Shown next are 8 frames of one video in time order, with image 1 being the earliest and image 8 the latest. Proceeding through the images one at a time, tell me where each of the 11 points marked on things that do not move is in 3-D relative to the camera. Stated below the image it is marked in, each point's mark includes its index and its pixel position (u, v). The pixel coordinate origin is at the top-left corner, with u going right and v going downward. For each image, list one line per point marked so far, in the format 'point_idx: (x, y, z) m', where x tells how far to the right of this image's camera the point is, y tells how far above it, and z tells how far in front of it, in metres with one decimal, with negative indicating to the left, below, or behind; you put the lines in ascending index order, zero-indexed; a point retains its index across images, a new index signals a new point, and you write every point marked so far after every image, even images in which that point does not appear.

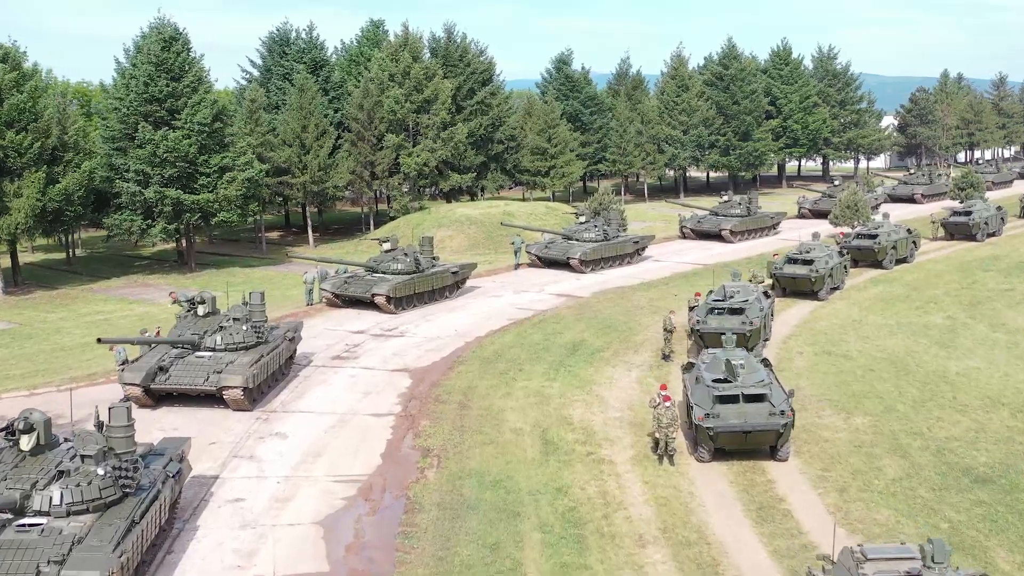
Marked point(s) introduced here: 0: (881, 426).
0: (+6.0, -2.2, +18.4) m
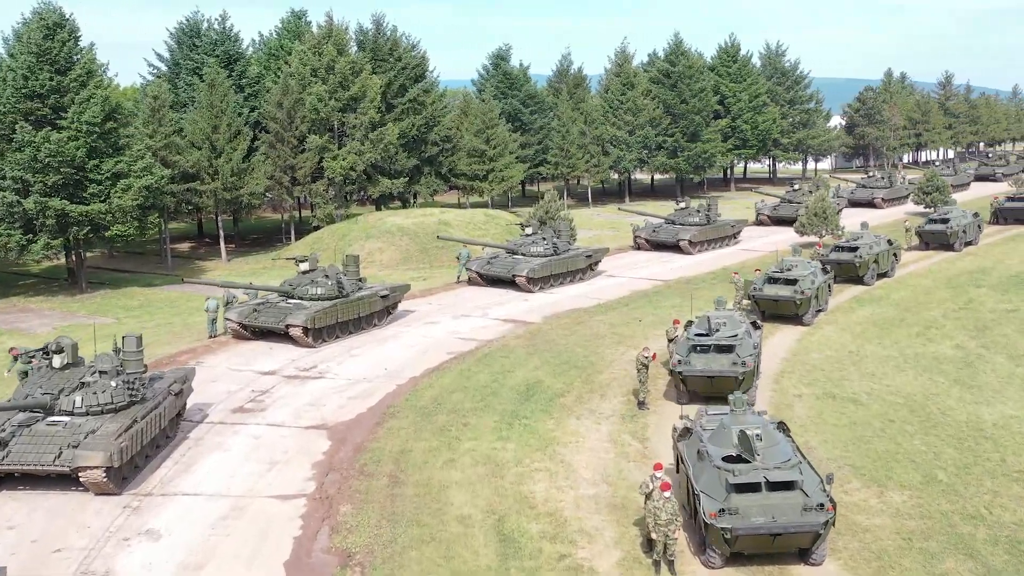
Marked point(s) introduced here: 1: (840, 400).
0: (+5.3, -2.8, +14.5) m
1: (+5.8, -2.0, +20.0) m
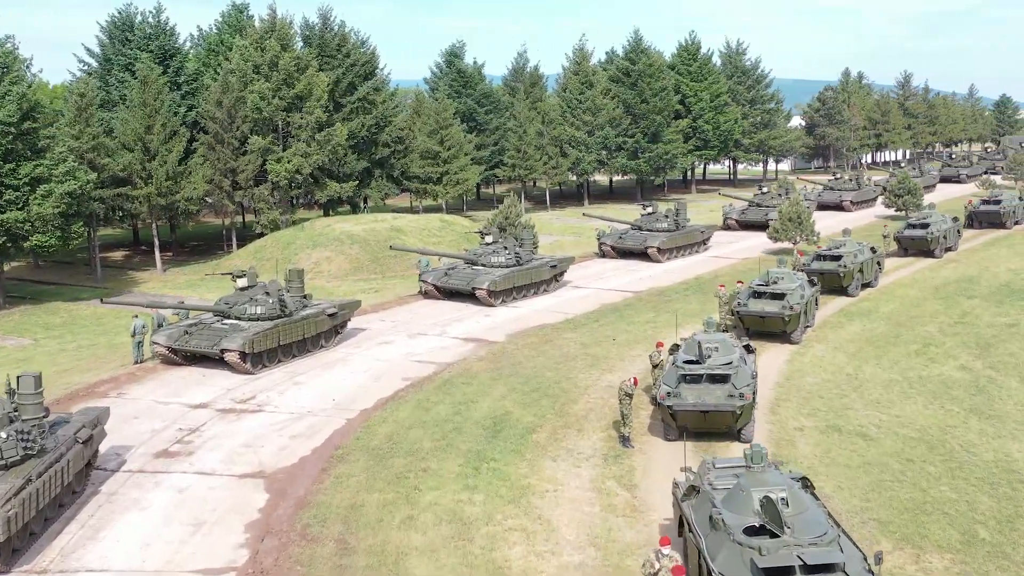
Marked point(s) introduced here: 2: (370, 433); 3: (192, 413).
0: (+5.0, -3.1, +12.3) m
1: (+5.2, -2.3, +17.8) m
2: (-2.3, -2.3, +18.2) m
3: (-5.5, -2.1, +19.4) m
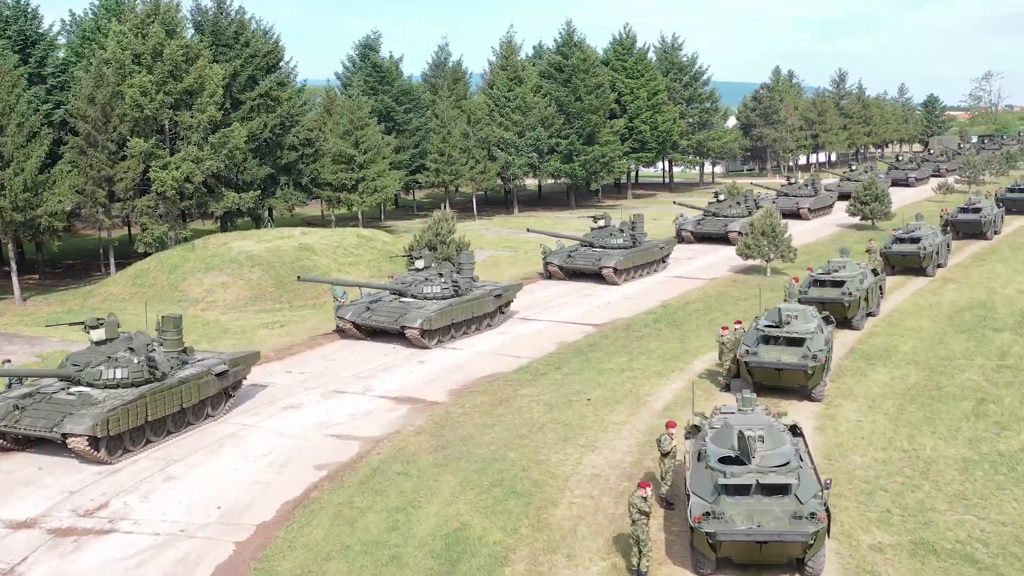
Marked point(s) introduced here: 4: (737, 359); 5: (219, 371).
0: (+5.0, -3.8, +7.2) m
1: (+4.8, -3.0, +12.7) m
2: (-2.7, -3.1, +12.6) m
3: (-6.0, -3.0, +13.5) m
4: (+3.8, -1.2, +19.1) m
5: (-4.7, -1.4, +18.5) m
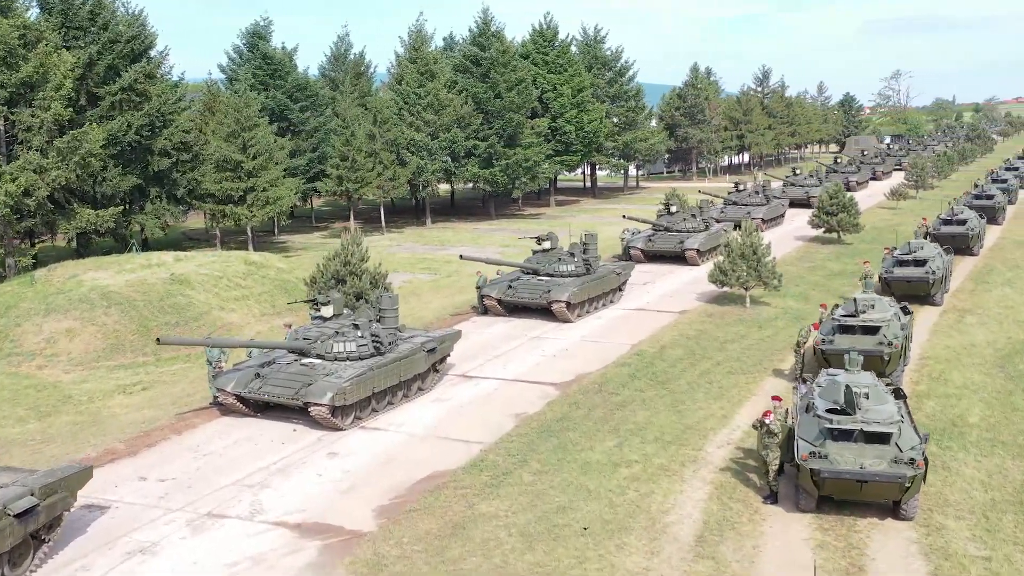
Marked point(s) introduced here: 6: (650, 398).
0: (+5.7, -4.6, +1.6) m
1: (+5.0, -3.8, +7.0) m
2: (-2.5, -4.0, +6.2) m
3: (-5.9, -3.9, +6.8) m
4: (+3.3, -2.0, +13.3) m
5: (-5.1, -2.3, +11.9) m
6: (+2.4, -1.9, +19.5) m
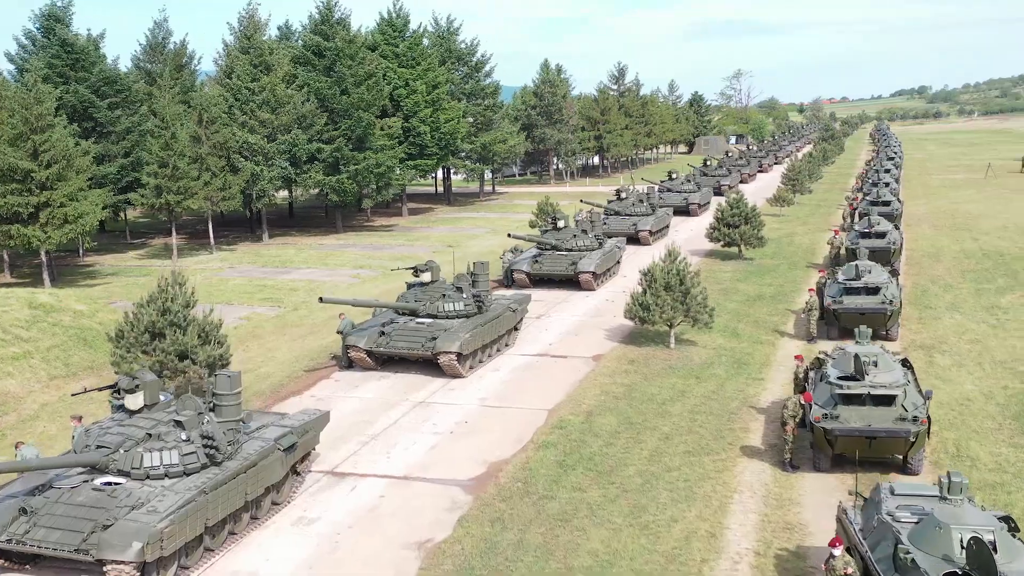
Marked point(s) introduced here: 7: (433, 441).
0: (+7.0, -5.3, -3.1) m
1: (+5.5, -4.5, +2.2) m
2: (-1.8, -4.9, +0.3) m
3: (-5.2, -4.9, +0.4) m
4: (+2.9, -2.8, +8.1) m
5: (-5.2, -3.2, +5.6) m
6: (+1.1, -2.6, +14.1) m
7: (-1.2, -2.2, +16.7) m
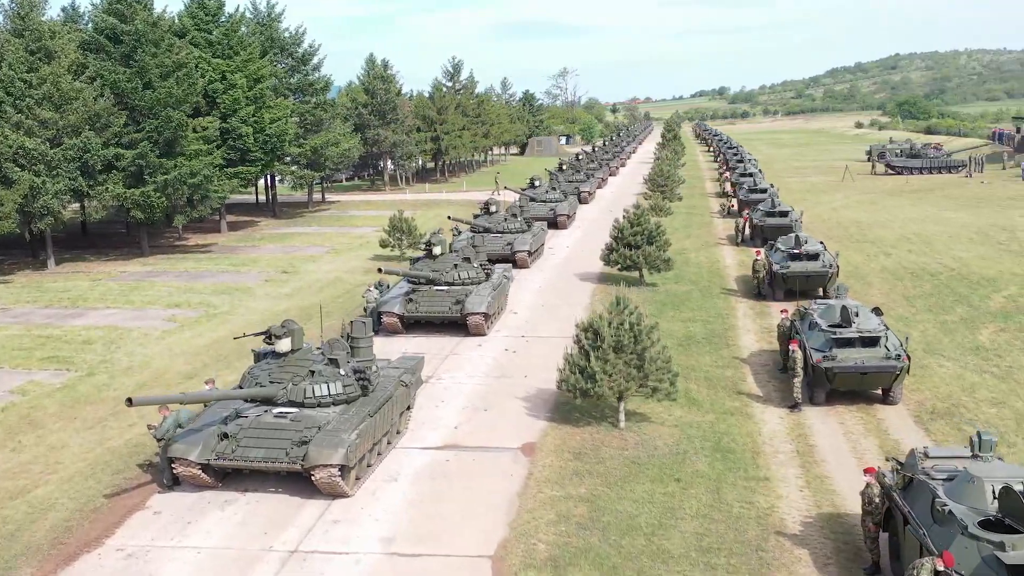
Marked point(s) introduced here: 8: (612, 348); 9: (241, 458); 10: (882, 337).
0: (+9.7, -6.1, -8.0) m
1: (+7.3, -5.3, -3.0) m
2: (+0.4, -5.9, -6.0) m
3: (-2.9, -5.9, -6.5) m
4: (+3.8, -3.7, +2.4) m
5: (-3.8, -4.3, -1.4) m
6: (+1.0, -3.5, +8.1) m
7: (-1.7, -3.2, +10.2) m
8: (+1.4, -0.8, +16.4) m
9: (-3.3, -2.0, +13.5) m
10: (+5.8, -0.7, +17.7) m
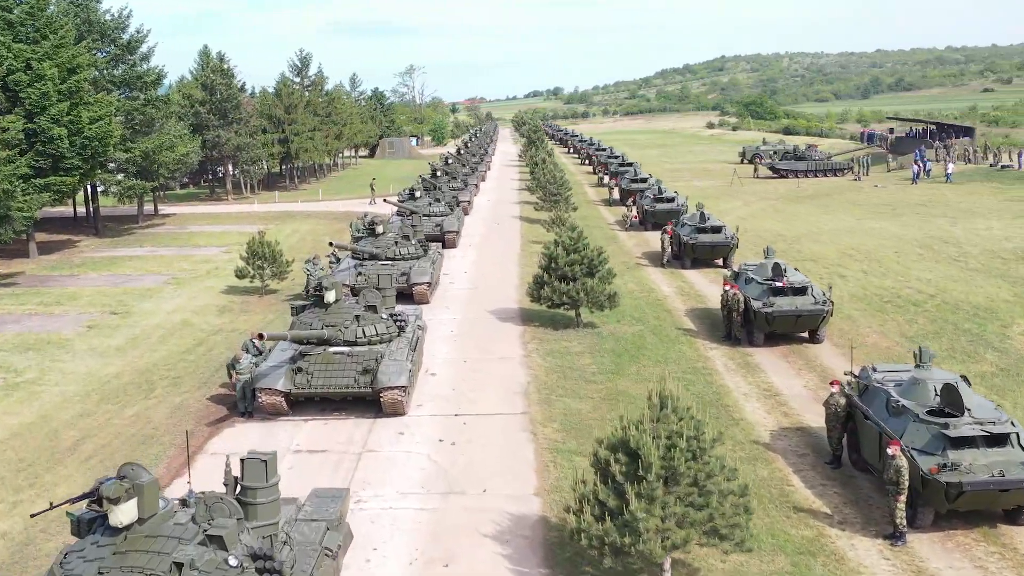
0: (+13.1, -6.7, -12.5) m
1: (+10.0, -6.0, -7.9) m
2: (+3.7, -6.7, -11.9) m
3: (+0.4, -6.8, -12.8) m
4: (+5.7, -4.5, -3.0) m
5: (-1.3, -5.2, -7.9) m
6: (+2.1, -4.4, +2.1) m
7: (-0.8, -4.1, +3.9) m
8: (+1.3, -1.7, +10.5) m
9: (-2.9, -3.0, +6.9) m
10: (+5.4, -1.5, +12.4) m
